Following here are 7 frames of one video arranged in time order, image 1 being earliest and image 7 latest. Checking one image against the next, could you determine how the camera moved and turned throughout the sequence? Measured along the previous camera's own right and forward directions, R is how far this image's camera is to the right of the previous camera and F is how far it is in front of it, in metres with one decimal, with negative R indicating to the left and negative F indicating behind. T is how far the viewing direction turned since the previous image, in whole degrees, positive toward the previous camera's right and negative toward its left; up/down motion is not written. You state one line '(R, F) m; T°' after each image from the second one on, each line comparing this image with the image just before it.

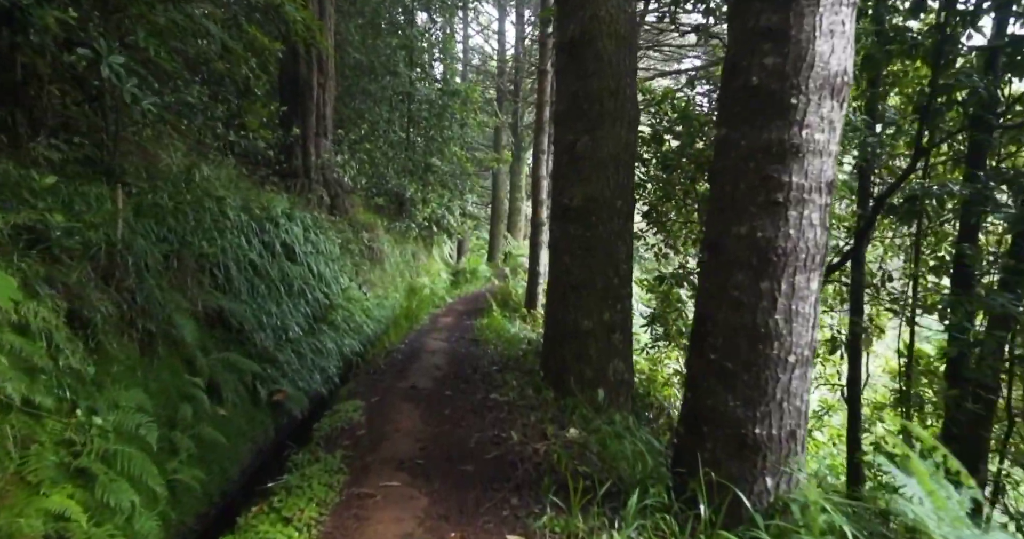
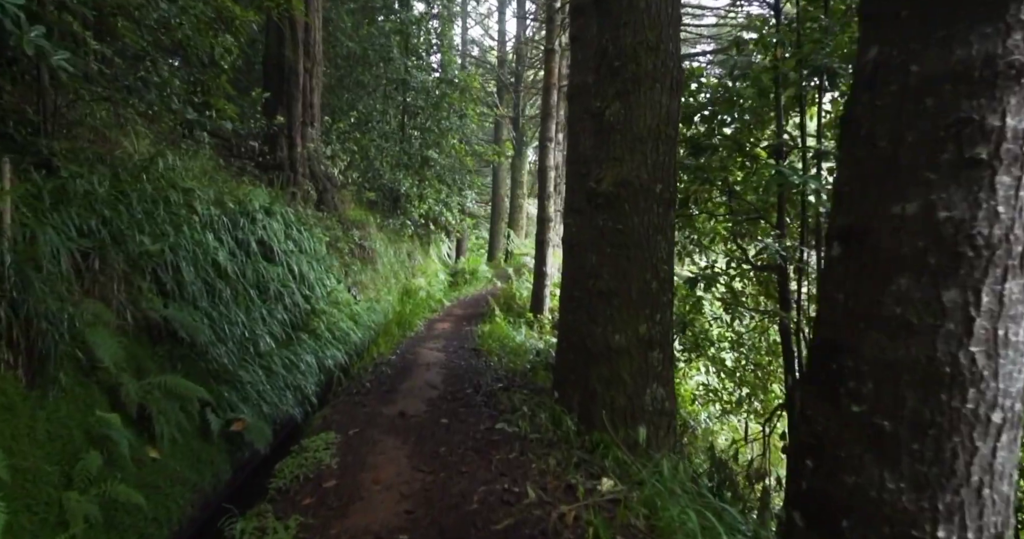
(-0.1, +1.0) m; 0°
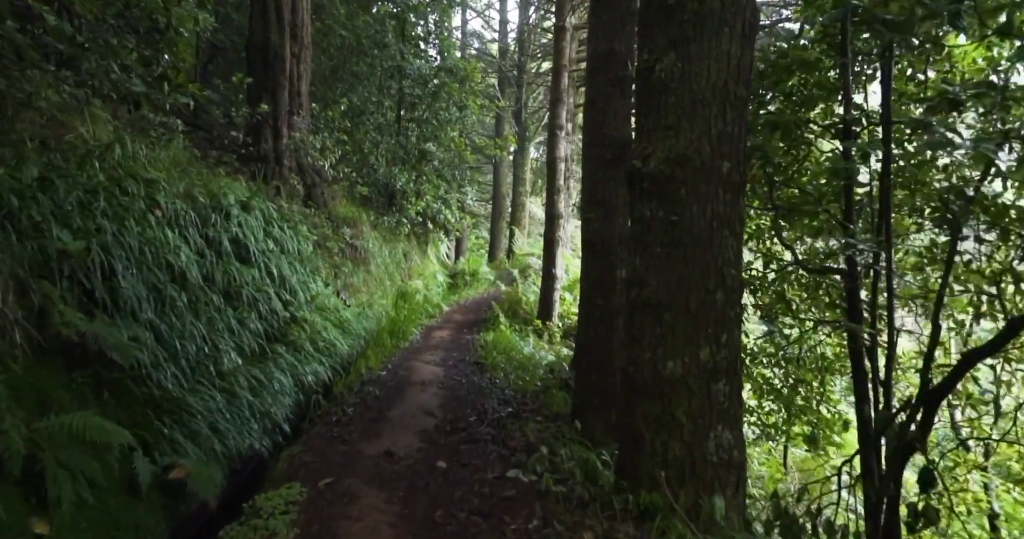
(-0.1, +1.0) m; 0°
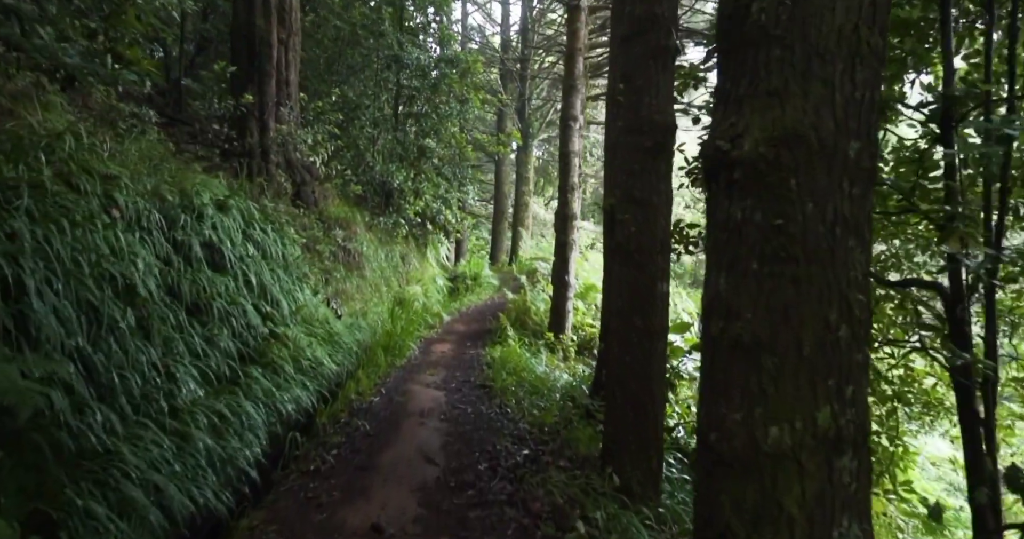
(-0.1, +0.9) m; 0°
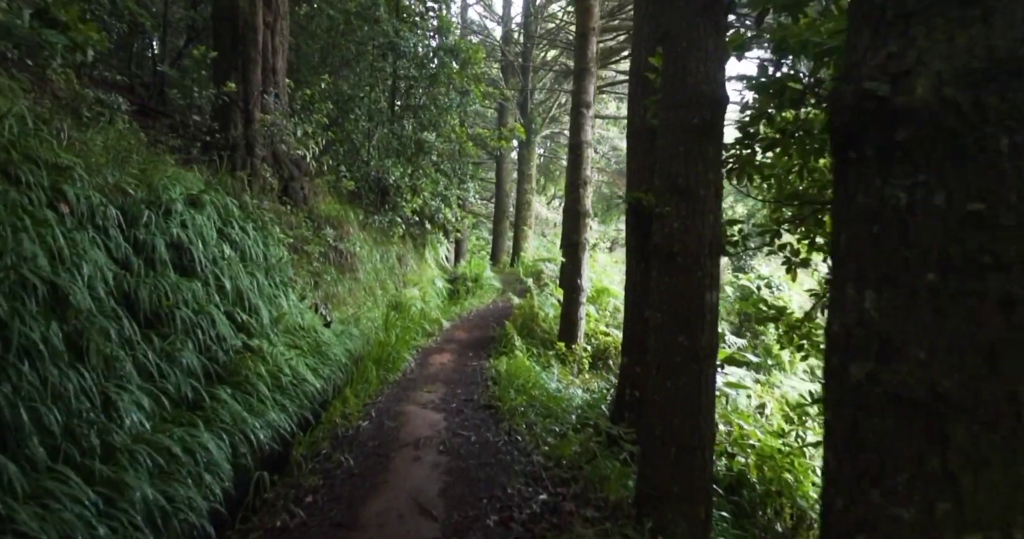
(-0.1, +0.8) m; 0°
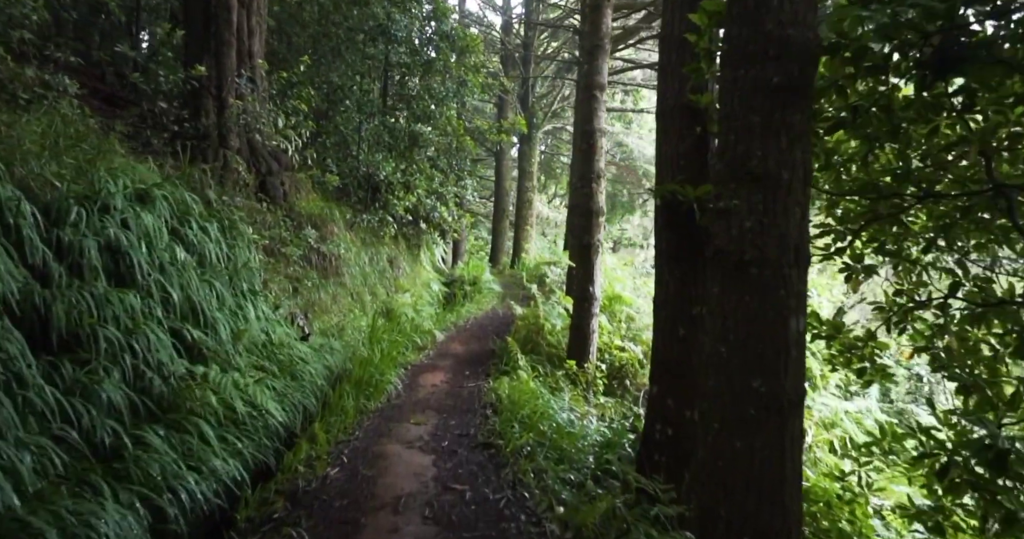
(0.0, +1.0) m; 0°
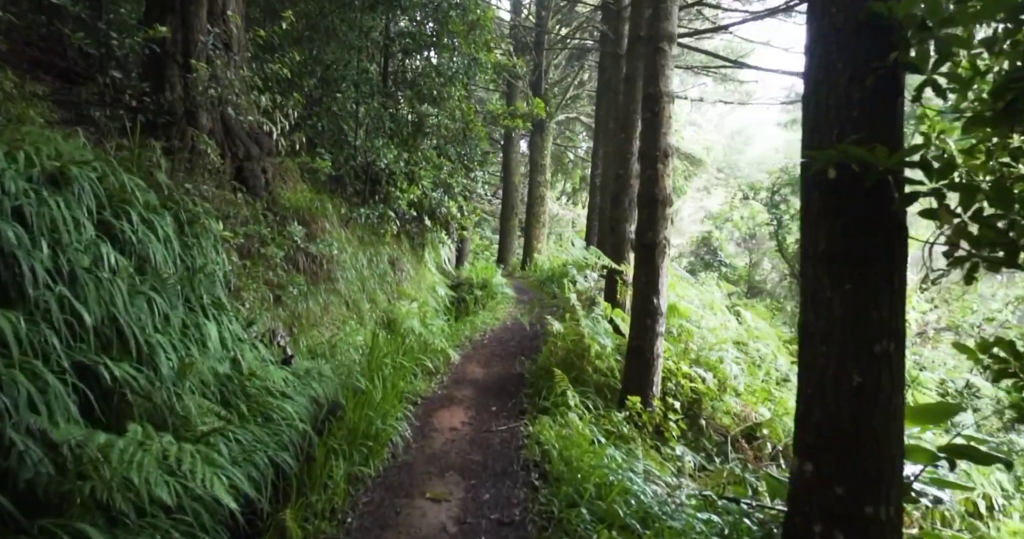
(-0.3, +1.5) m; 0°
